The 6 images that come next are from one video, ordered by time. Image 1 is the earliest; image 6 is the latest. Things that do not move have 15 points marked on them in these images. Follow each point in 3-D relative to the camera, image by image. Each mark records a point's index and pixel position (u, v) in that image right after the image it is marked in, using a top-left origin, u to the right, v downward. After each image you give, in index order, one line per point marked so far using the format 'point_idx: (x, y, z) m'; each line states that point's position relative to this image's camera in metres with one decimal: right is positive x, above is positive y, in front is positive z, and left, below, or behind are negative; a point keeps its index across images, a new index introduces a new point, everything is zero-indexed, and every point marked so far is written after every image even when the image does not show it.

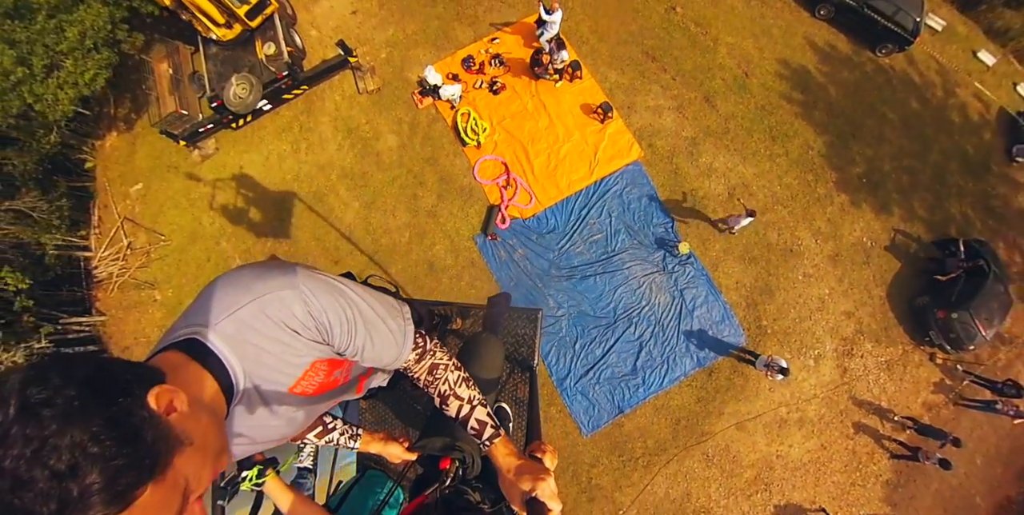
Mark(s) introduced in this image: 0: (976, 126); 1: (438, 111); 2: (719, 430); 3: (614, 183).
0: (+10.0, +2.8, +11.4) m
1: (-1.4, +3.0, +10.9) m
2: (+3.9, -3.1, +10.1) m
3: (+2.0, +1.5, +10.6) m
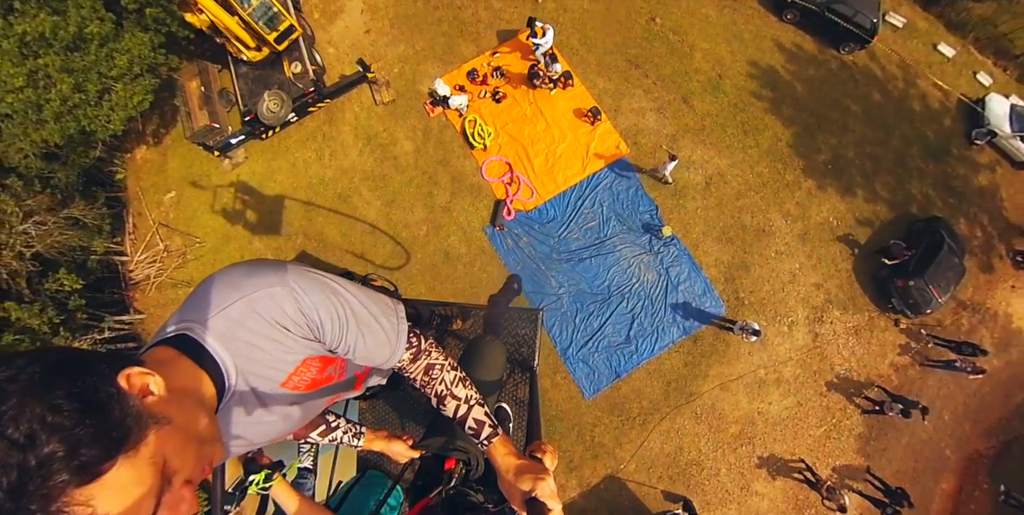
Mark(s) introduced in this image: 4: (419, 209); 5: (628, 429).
0: (+10.1, +3.4, +12.6) m
1: (-1.4, +3.2, +12.2) m
2: (+4.1, -2.7, +11.4) m
3: (+2.0, +1.8, +11.9) m
4: (-2.0, +1.1, +12.0) m
5: (+2.5, -3.5, +11.3) m
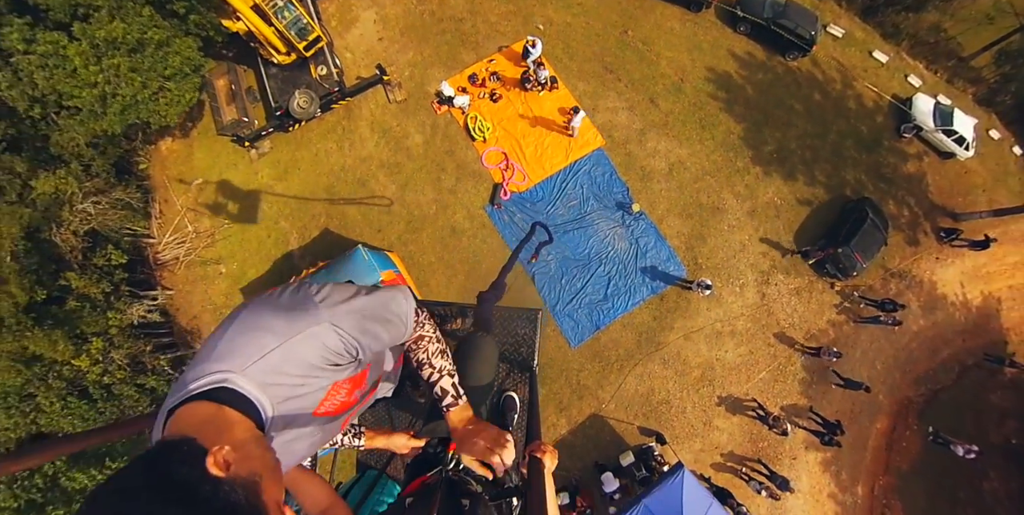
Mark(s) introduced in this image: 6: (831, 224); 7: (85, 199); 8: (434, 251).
0: (+9.9, +4.0, +14.8) m
1: (-1.6, +3.8, +14.2) m
2: (+4.0, -2.1, +13.5) m
3: (+1.9, +2.4, +14.0) m
4: (-2.2, +1.7, +14.0) m
5: (+2.4, -2.9, +13.4) m
6: (+8.3, +0.9, +14.0) m
7: (-9.8, +1.4, +12.3) m
8: (-2.0, +0.2, +13.8) m
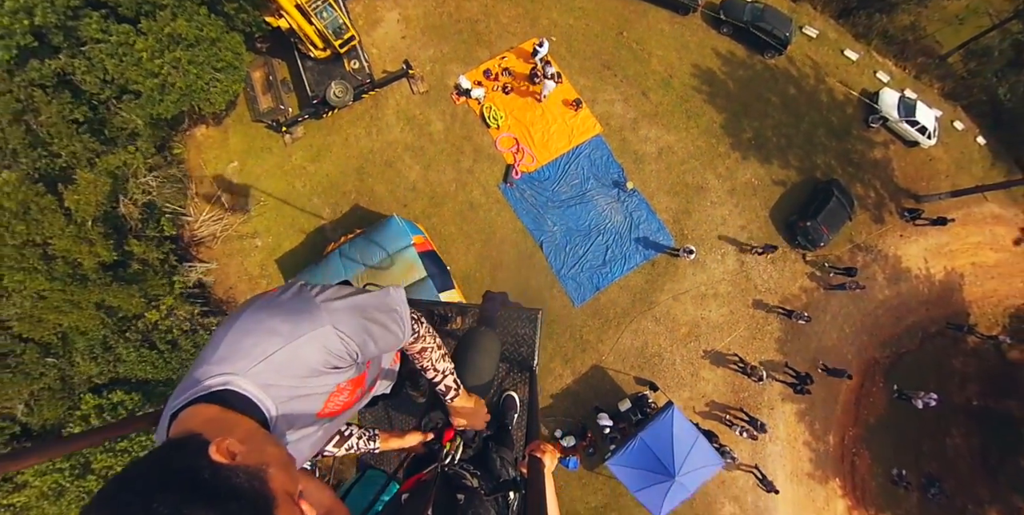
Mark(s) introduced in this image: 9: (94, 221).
0: (+10.2, +4.8, +16.7) m
1: (-1.3, +4.5, +16.0) m
2: (+4.3, -1.4, +15.3) m
3: (+2.2, +3.2, +15.8) m
4: (-1.9, +2.4, +15.8) m
5: (+2.7, -2.2, +15.2) m
6: (+8.6, +1.6, +15.9) m
7: (-9.5, +2.2, +14.2) m
8: (-1.7, +0.9, +15.7) m
9: (-10.1, +0.9, +13.1) m
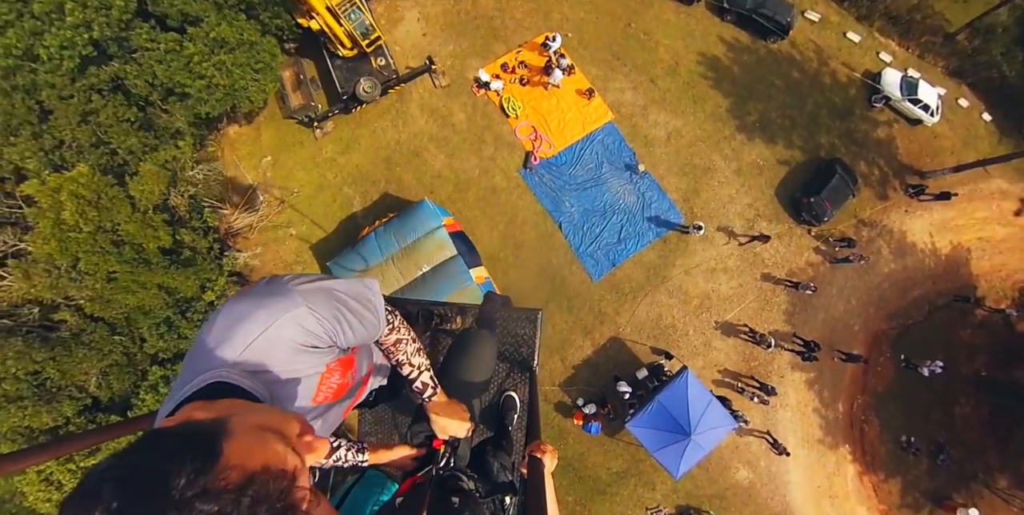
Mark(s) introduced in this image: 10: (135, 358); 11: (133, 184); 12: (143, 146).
0: (+10.7, +5.6, +17.4) m
1: (-0.8, +5.0, +17.0) m
2: (+4.9, -0.7, +16.2) m
3: (+2.7, +3.8, +16.7) m
4: (-1.3, +2.9, +16.9) m
5: (+3.3, -1.6, +16.2) m
6: (+9.1, +2.4, +16.6) m
7: (-9.0, +2.5, +15.4) m
8: (-1.1, +1.4, +16.7) m
9: (-9.6, +1.2, +14.3) m
10: (-9.6, -2.6, +13.8) m
11: (-9.6, +1.9, +13.6) m
12: (-9.8, +3.0, +14.2) m
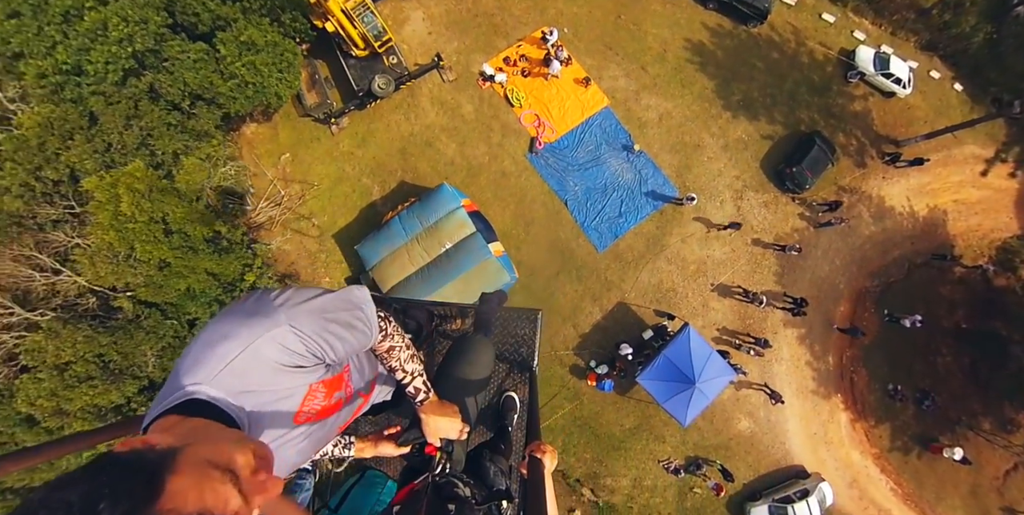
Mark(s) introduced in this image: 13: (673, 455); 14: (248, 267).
0: (+10.7, +6.8, +18.8) m
1: (-0.7, +5.6, +18.4) m
2: (+5.3, +0.2, +17.6) m
3: (+2.8, +4.6, +18.1) m
4: (-1.2, +3.6, +18.2) m
5: (+3.7, -0.7, +17.6) m
6: (+9.3, +3.5, +18.1) m
7: (-8.8, +2.7, +16.7) m
8: (-0.9, +2.0, +18.1) m
9: (-9.3, +1.4, +15.6) m
10: (-9.1, -2.4, +15.1) m
11: (-9.4, +2.1, +15.0) m
12: (-9.6, +3.1, +15.6) m
13: (+5.3, -6.5, +17.6) m
14: (-8.2, -0.5, +16.2) m
